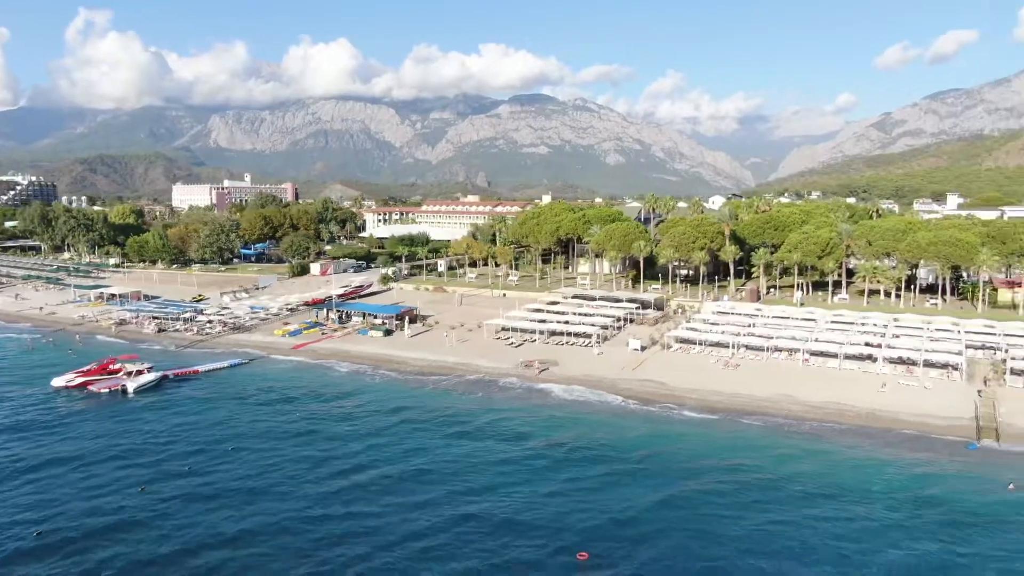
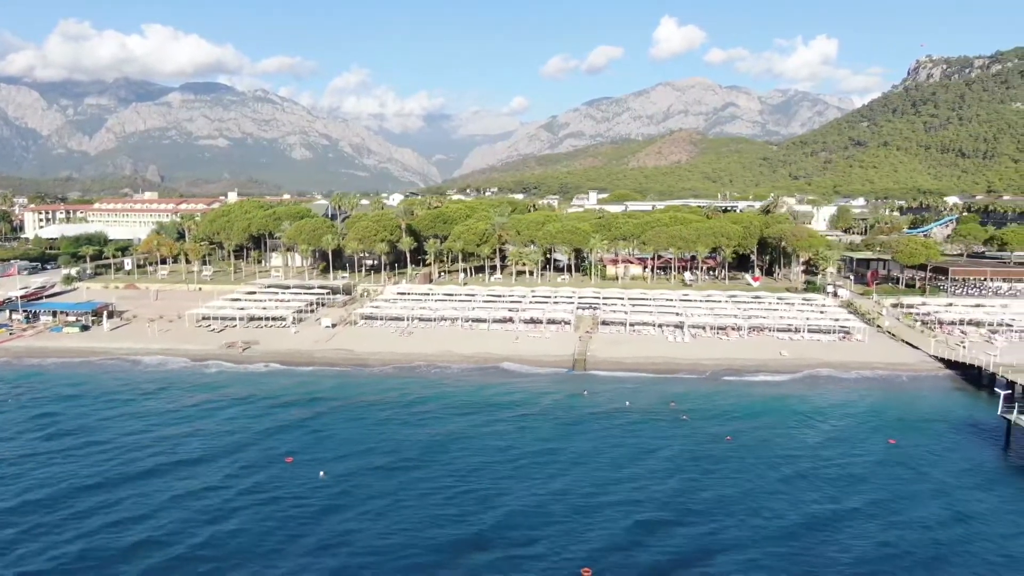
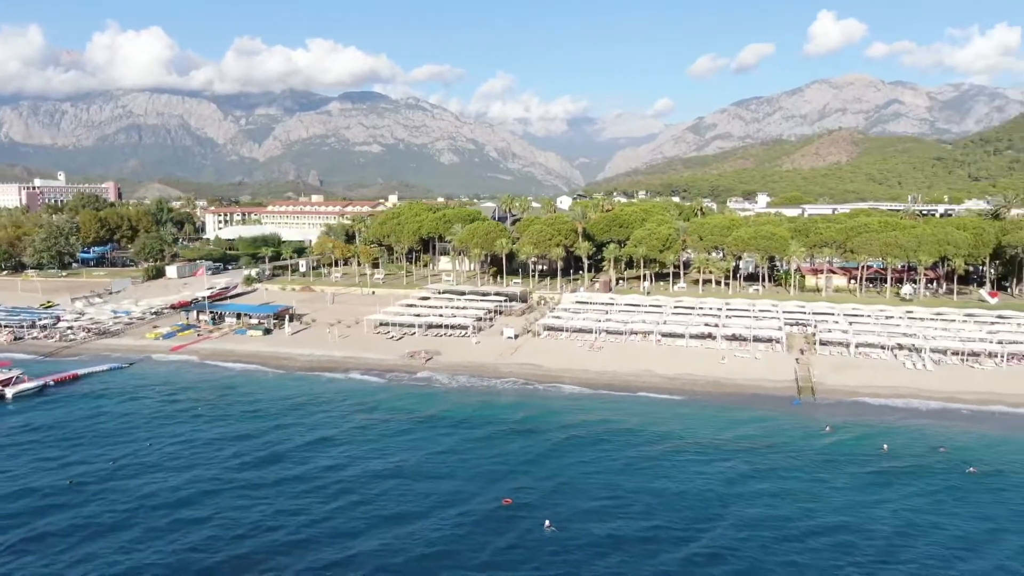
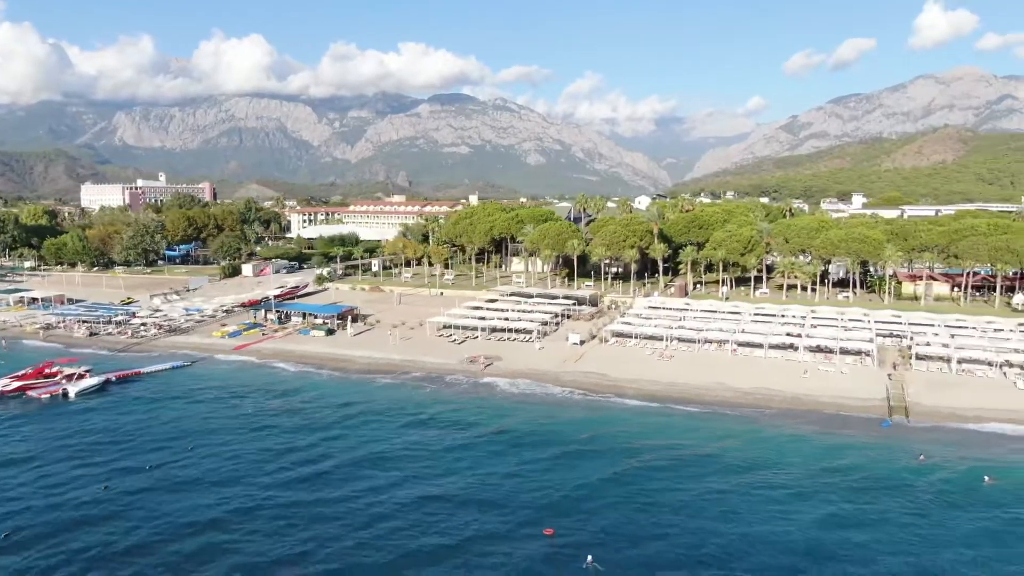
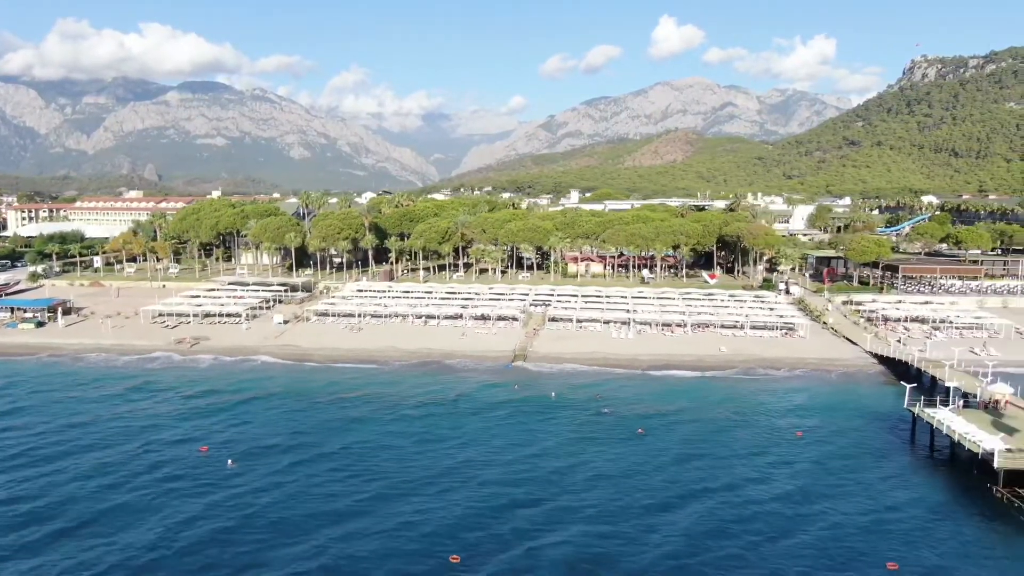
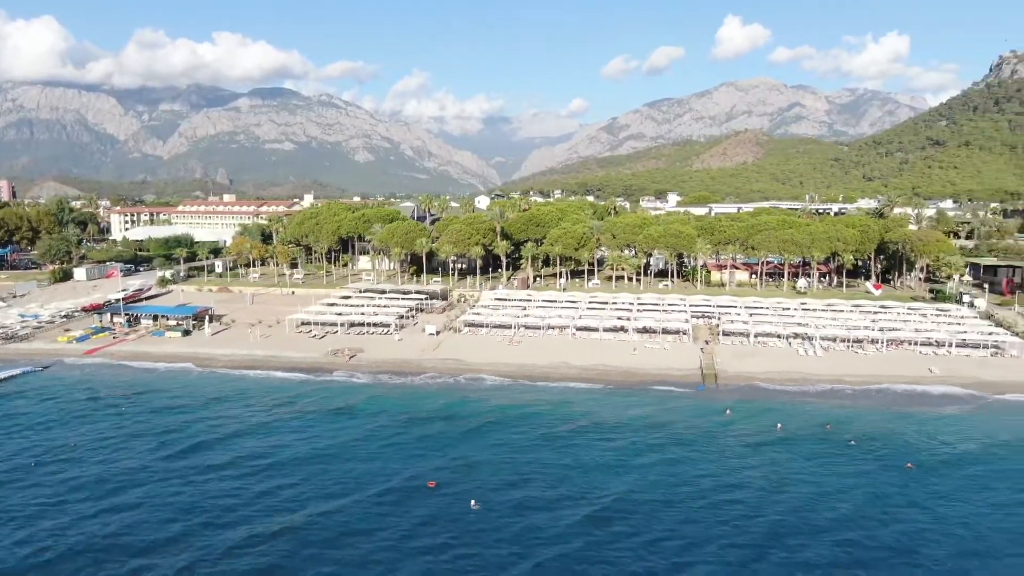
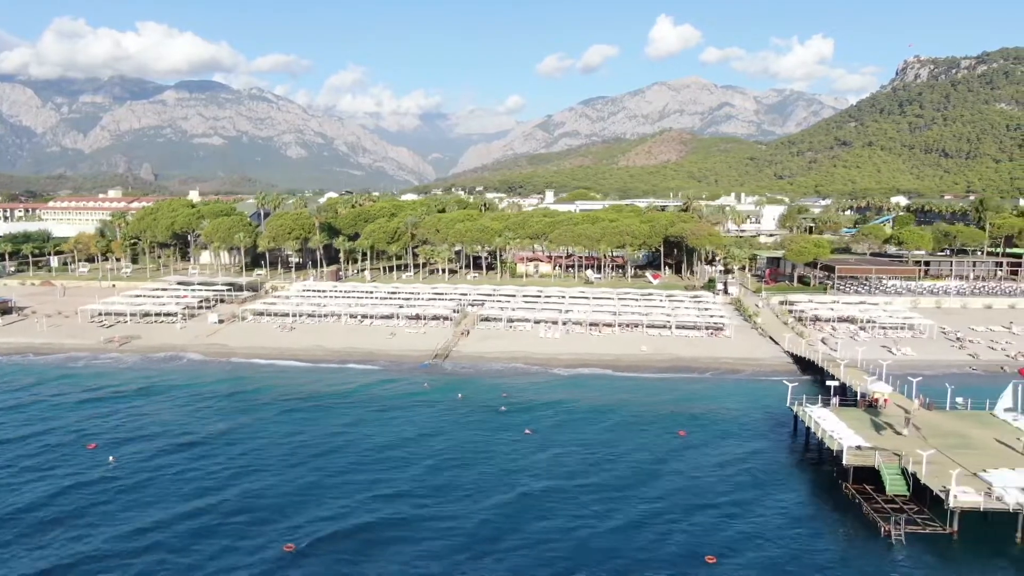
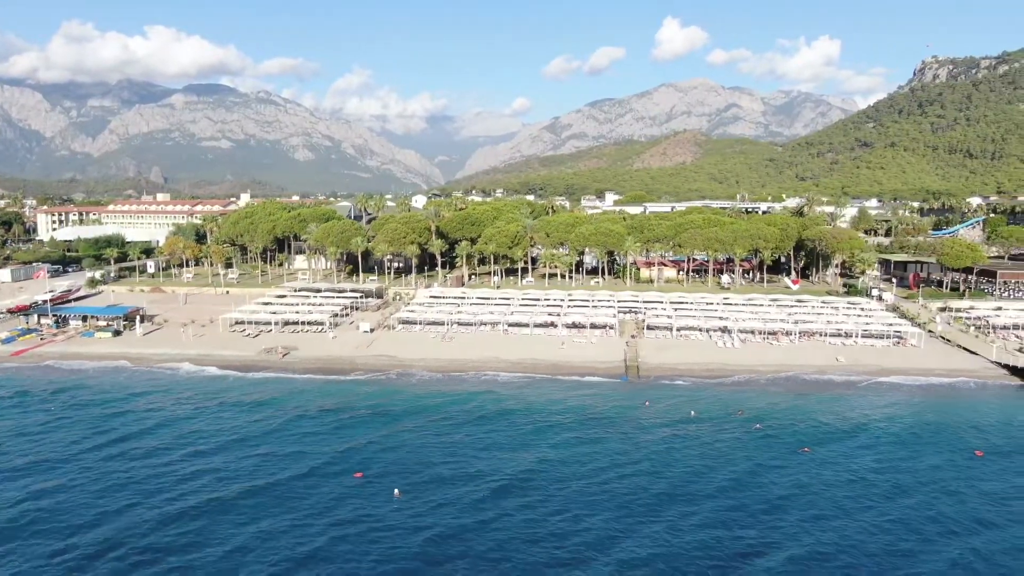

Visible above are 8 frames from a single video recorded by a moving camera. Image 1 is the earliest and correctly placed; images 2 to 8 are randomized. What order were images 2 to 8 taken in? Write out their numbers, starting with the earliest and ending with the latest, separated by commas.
4, 3, 6, 8, 2, 5, 7
